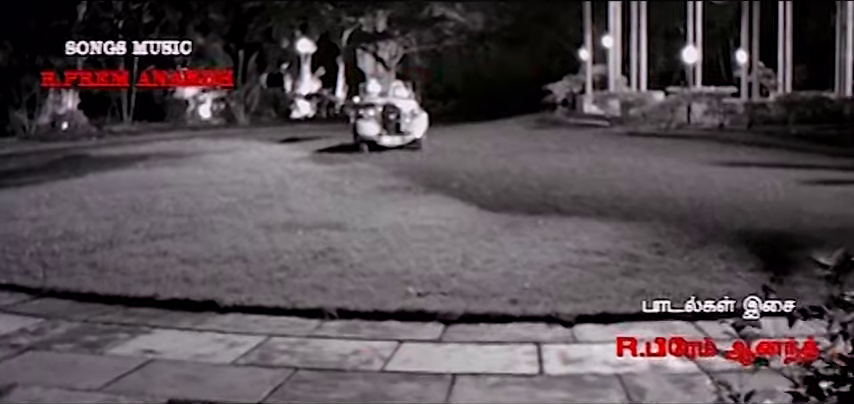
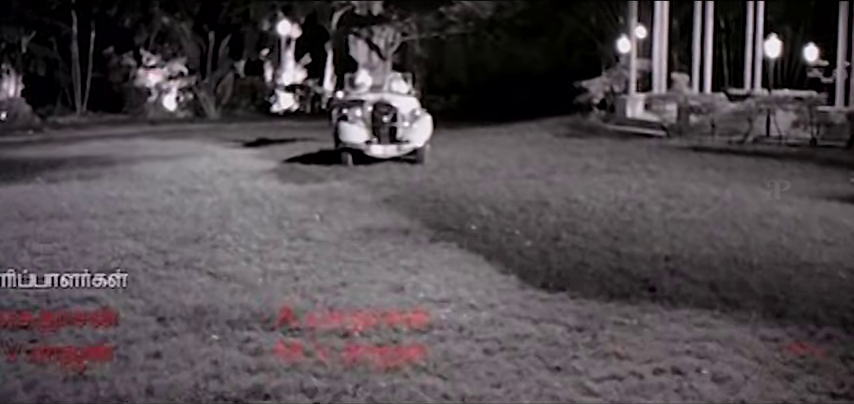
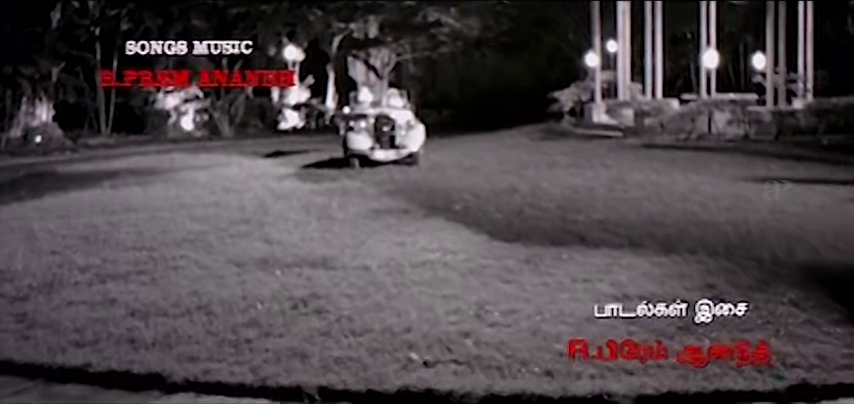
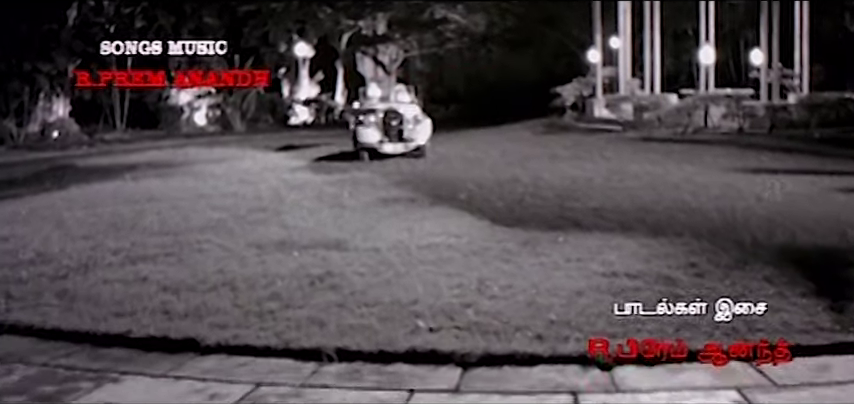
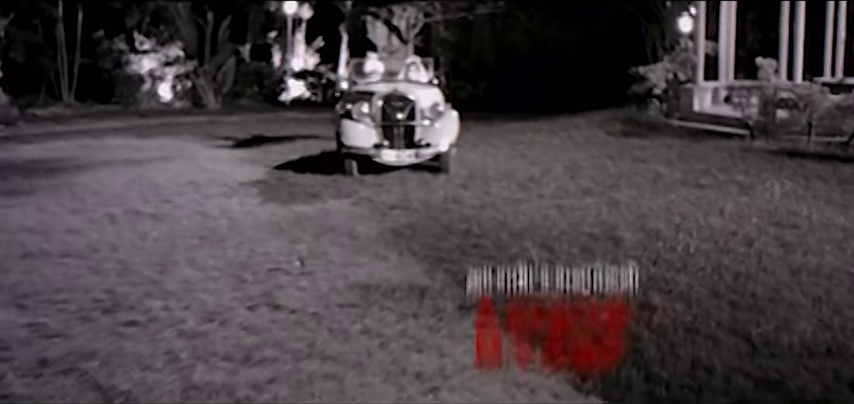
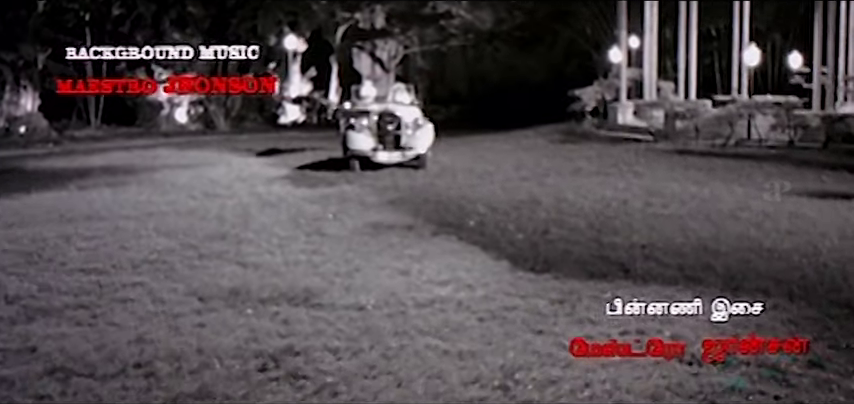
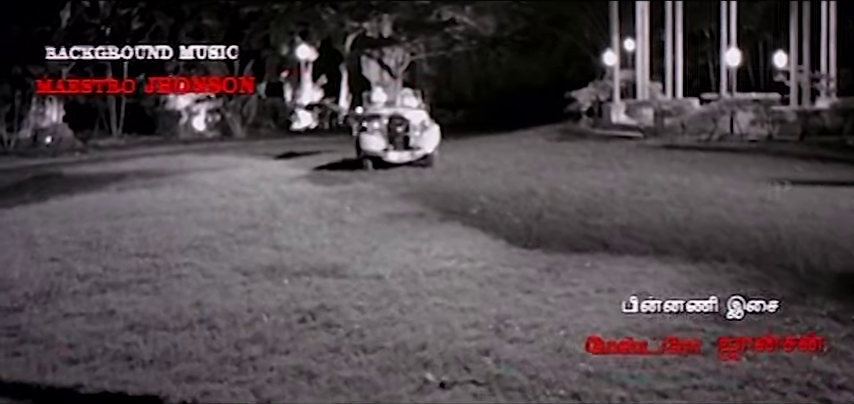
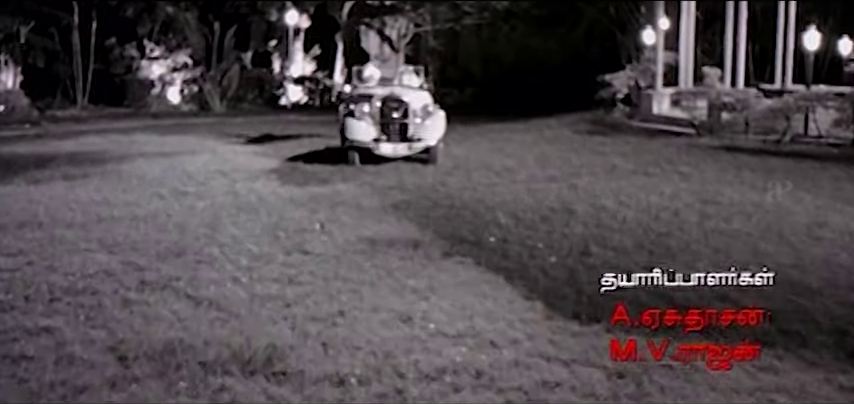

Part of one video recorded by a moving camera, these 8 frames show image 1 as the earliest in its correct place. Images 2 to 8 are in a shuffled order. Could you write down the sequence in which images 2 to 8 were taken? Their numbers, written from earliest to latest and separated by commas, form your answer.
4, 3, 7, 6, 2, 8, 5
